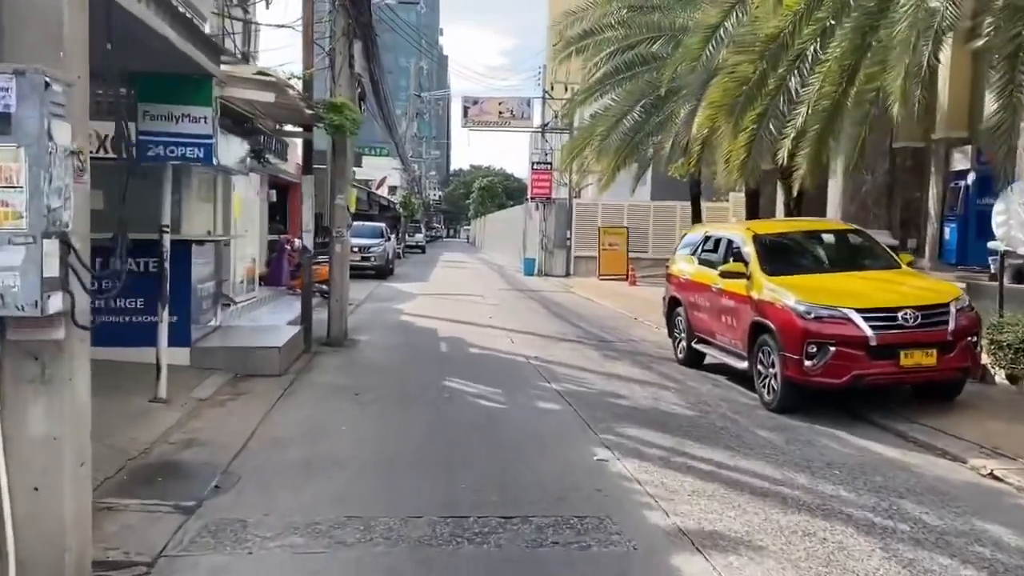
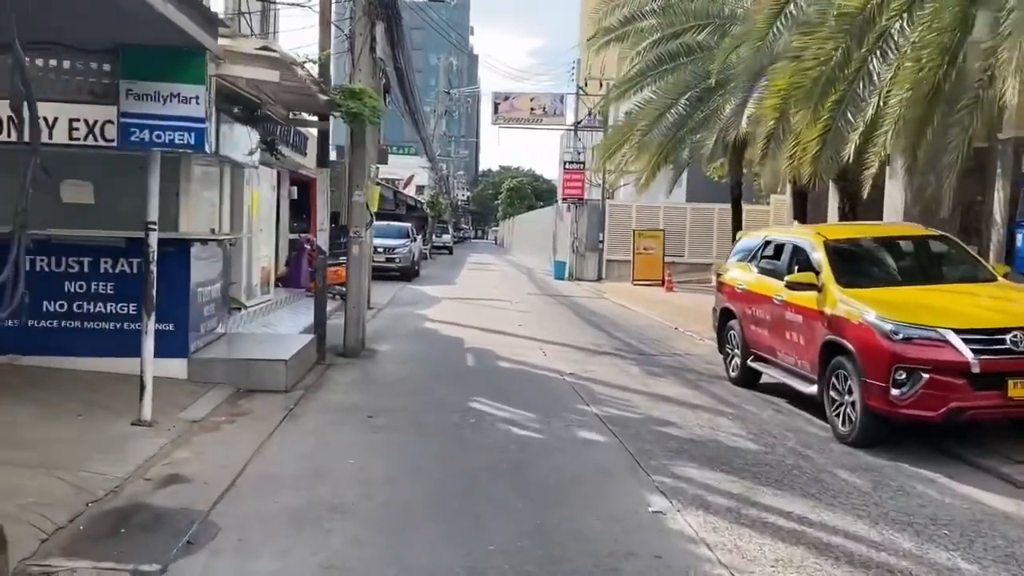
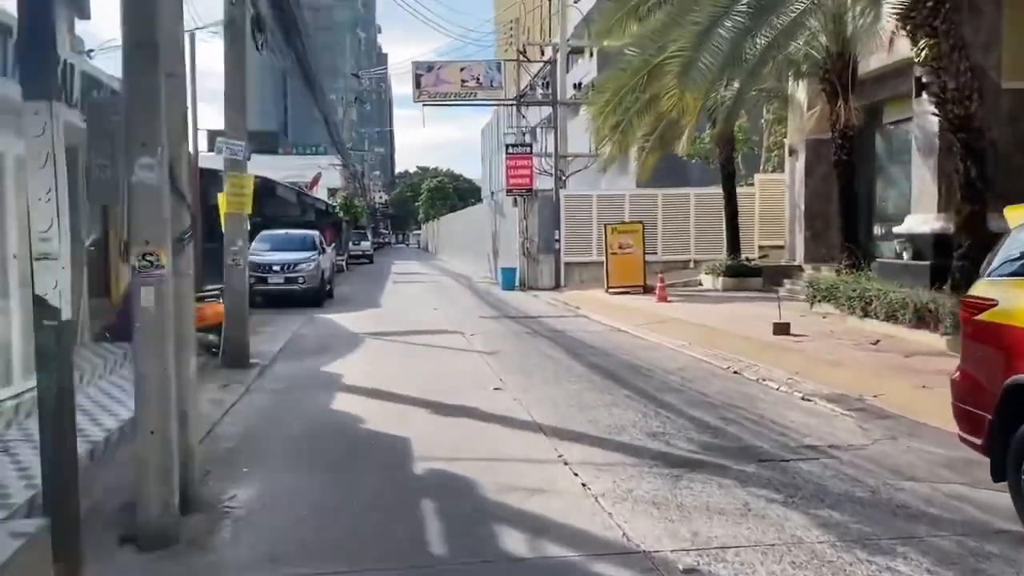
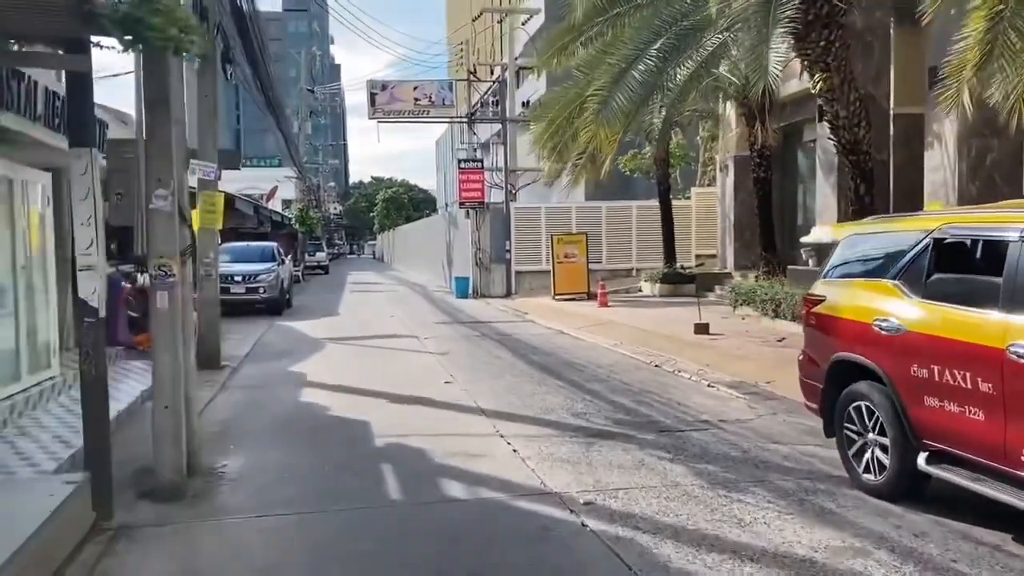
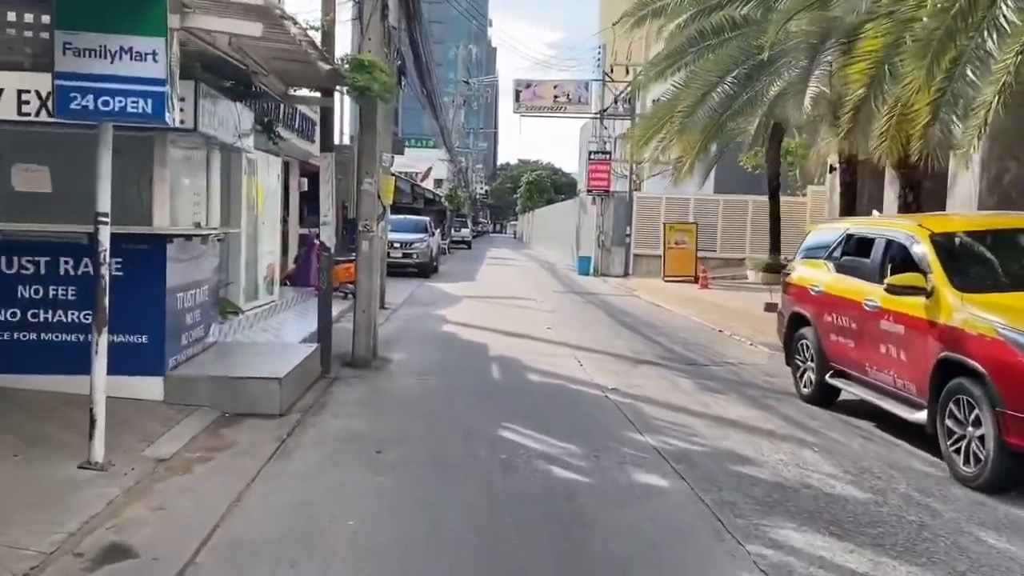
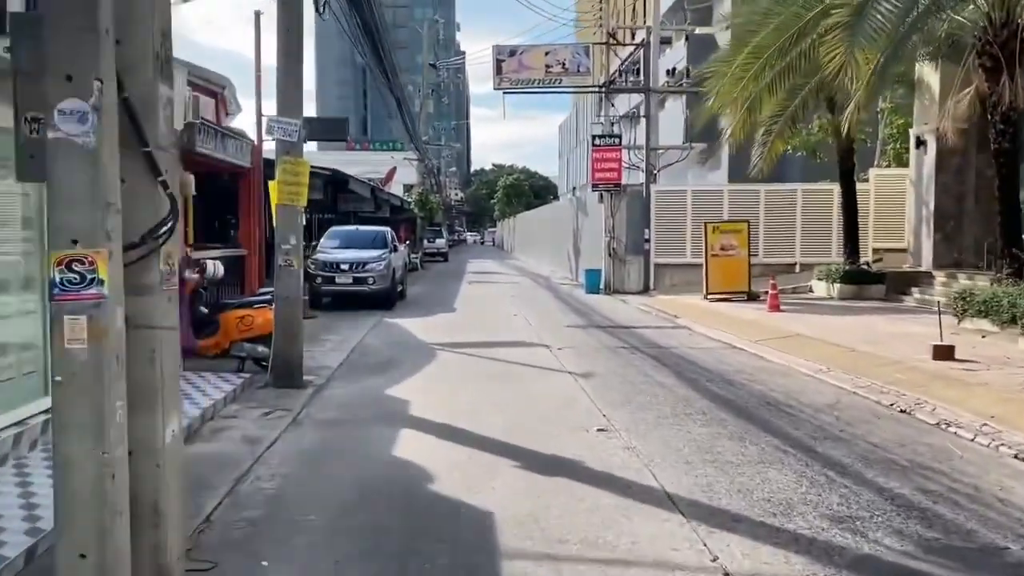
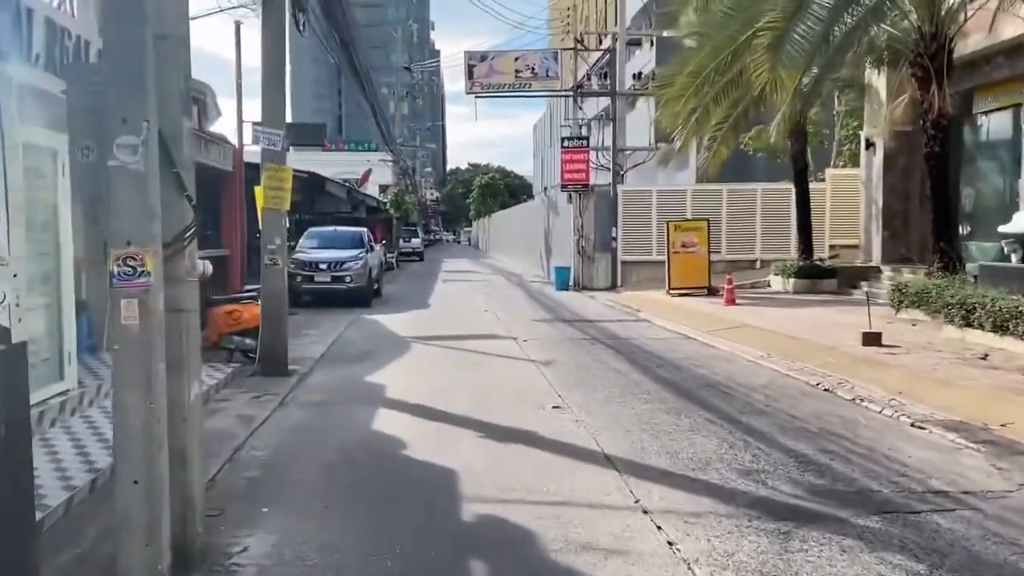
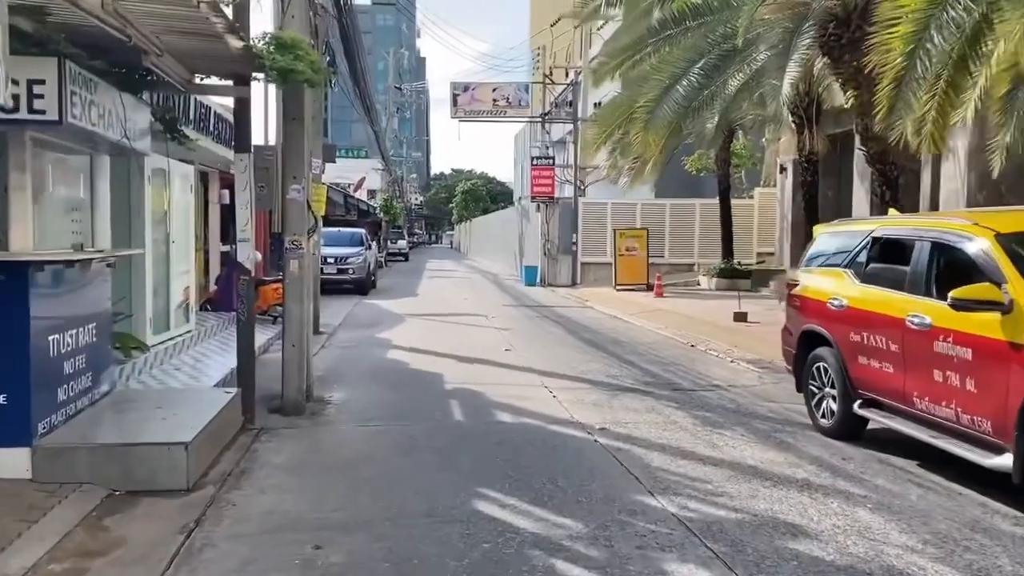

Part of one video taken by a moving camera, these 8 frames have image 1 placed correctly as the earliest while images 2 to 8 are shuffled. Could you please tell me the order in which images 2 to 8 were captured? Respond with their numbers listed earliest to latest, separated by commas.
2, 5, 8, 4, 3, 7, 6
